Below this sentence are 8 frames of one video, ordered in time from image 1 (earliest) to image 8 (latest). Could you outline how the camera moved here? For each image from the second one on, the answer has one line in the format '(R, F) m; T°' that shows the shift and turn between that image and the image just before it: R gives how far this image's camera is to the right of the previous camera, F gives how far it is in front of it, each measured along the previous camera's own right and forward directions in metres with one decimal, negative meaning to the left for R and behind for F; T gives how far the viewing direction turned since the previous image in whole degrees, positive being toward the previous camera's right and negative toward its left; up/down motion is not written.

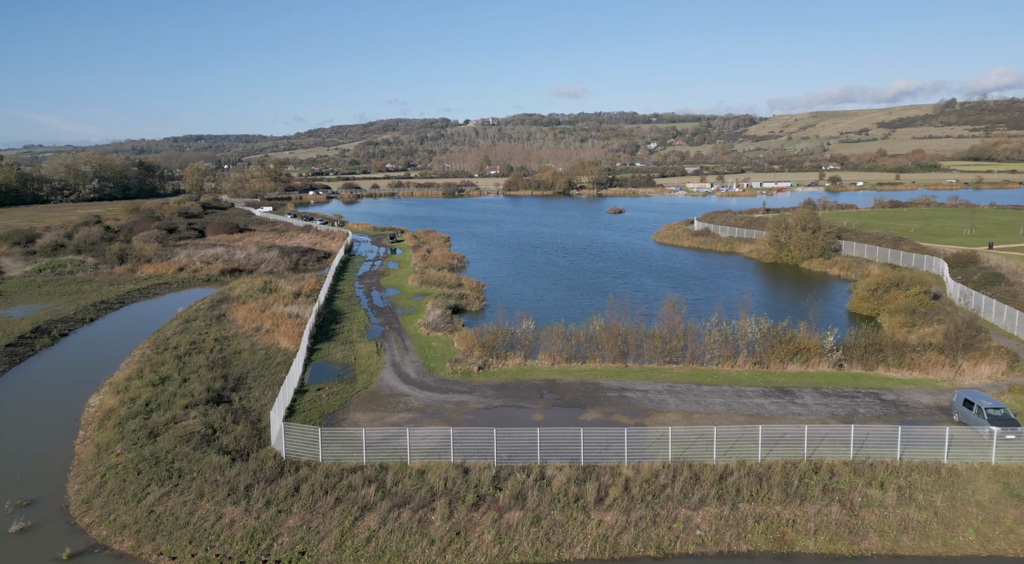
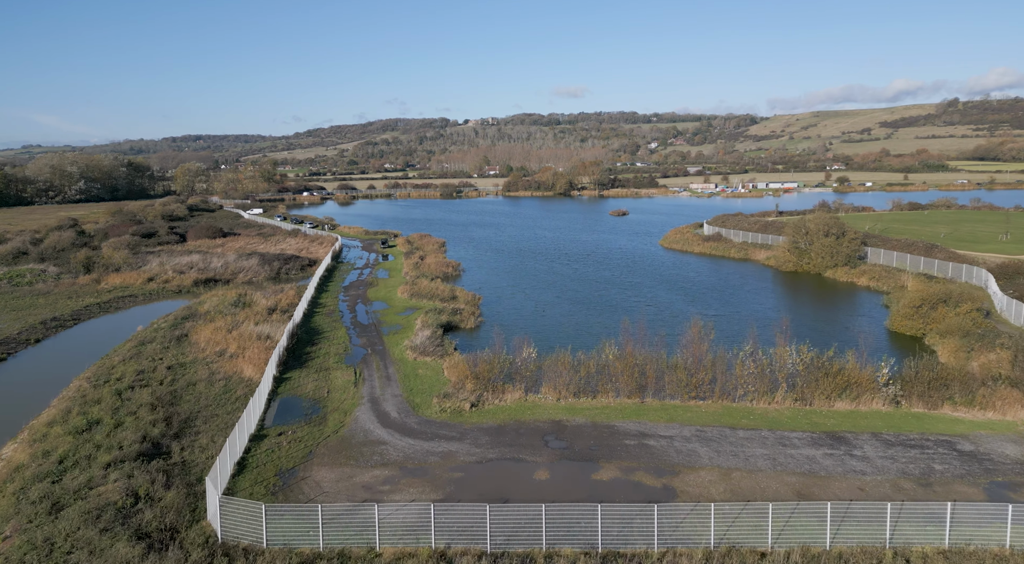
(0.0, +3.6) m; 0°
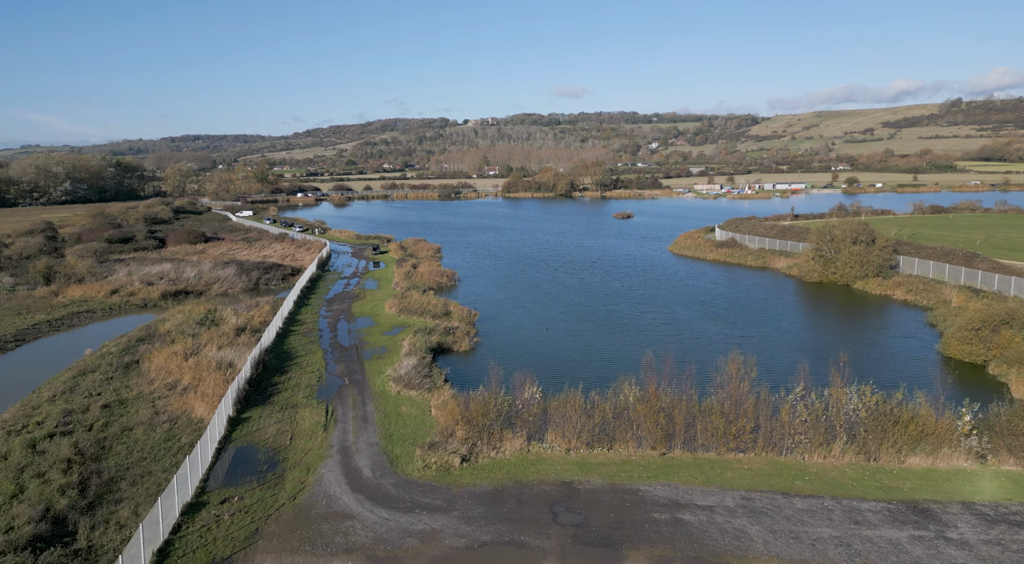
(0.0, +3.7) m; 0°
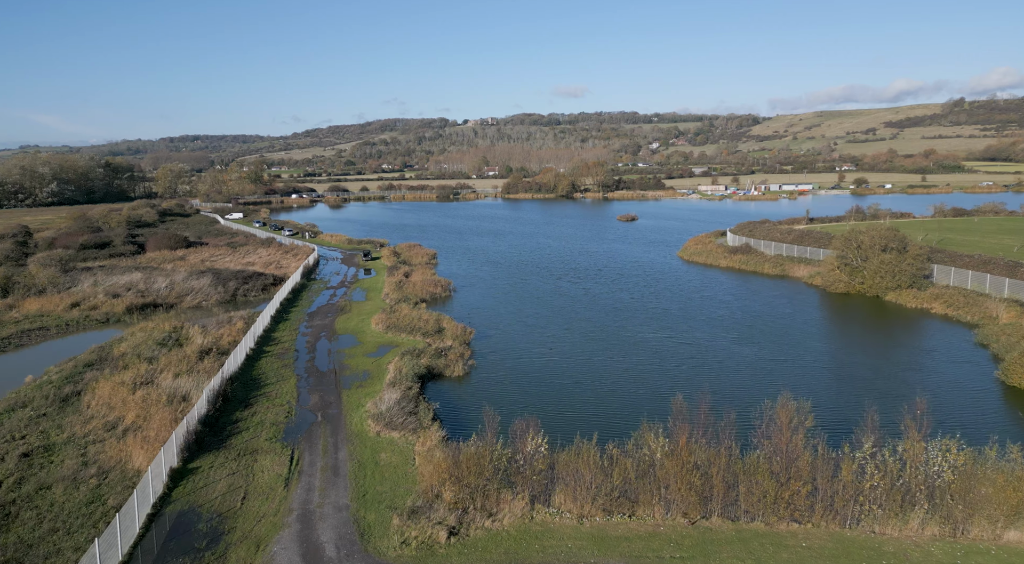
(0.0, +3.3) m; 0°
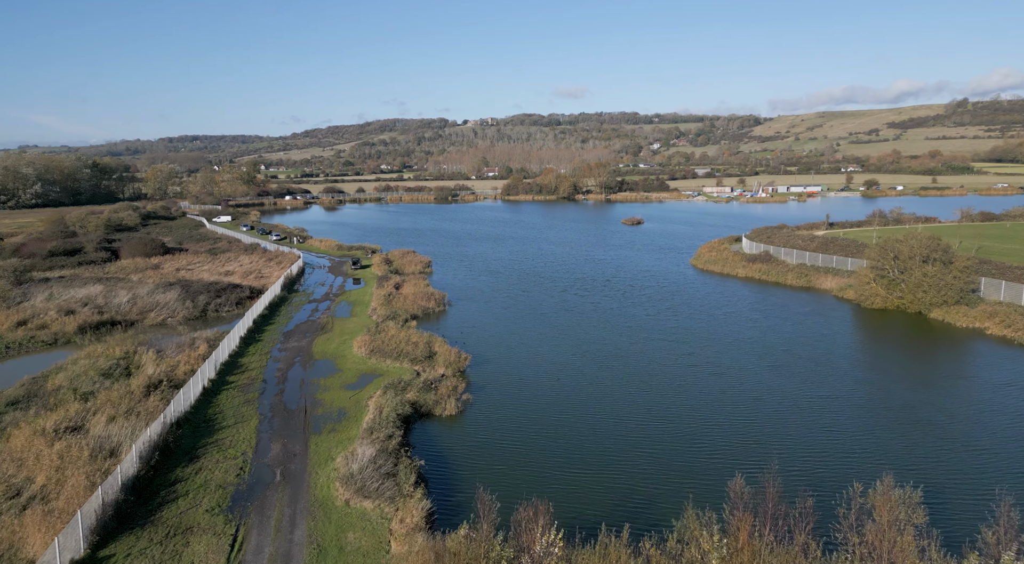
(-0.1, +3.8) m; 0°
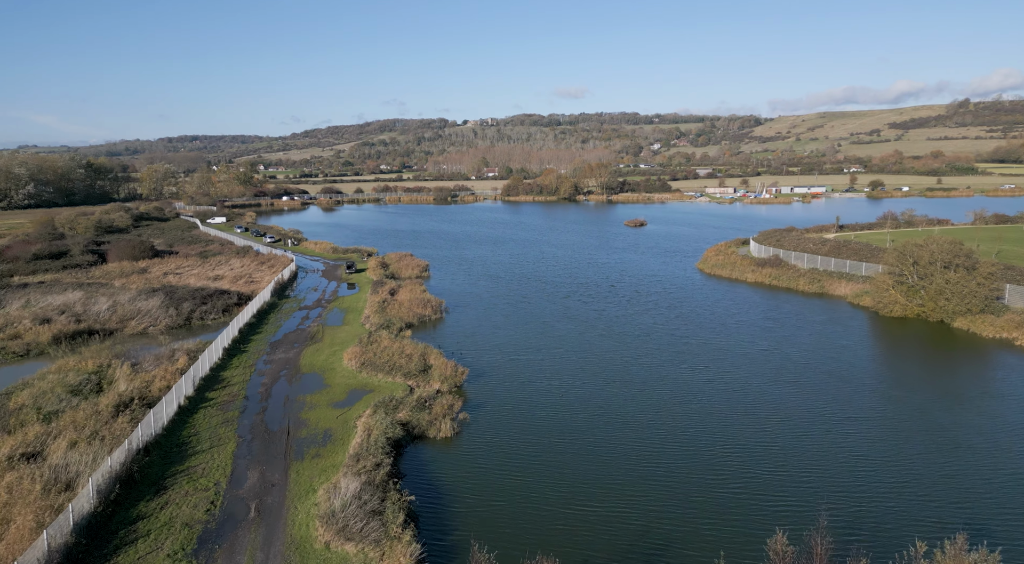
(0.0, +1.7) m; 0°
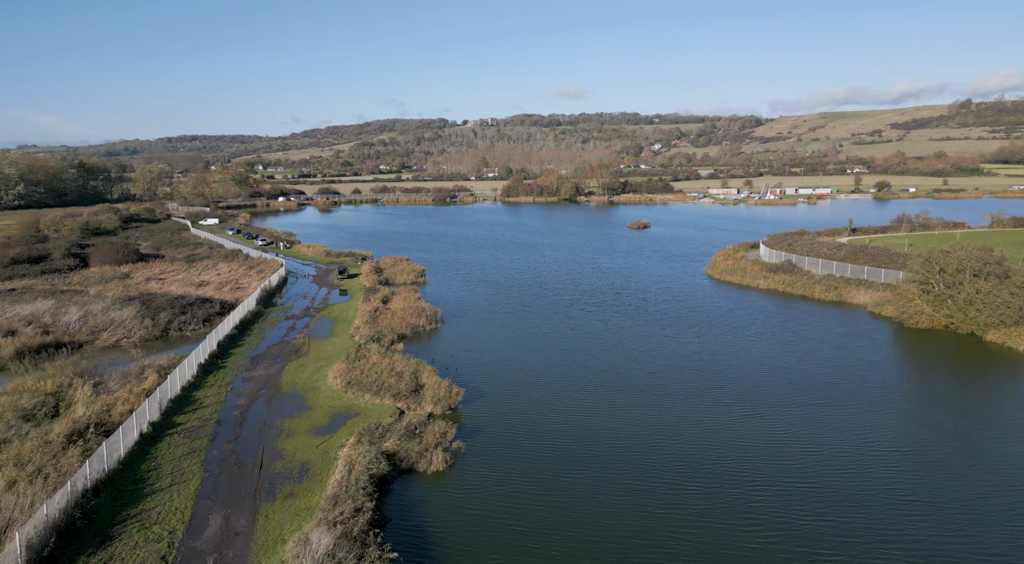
(0.0, +2.1) m; 0°
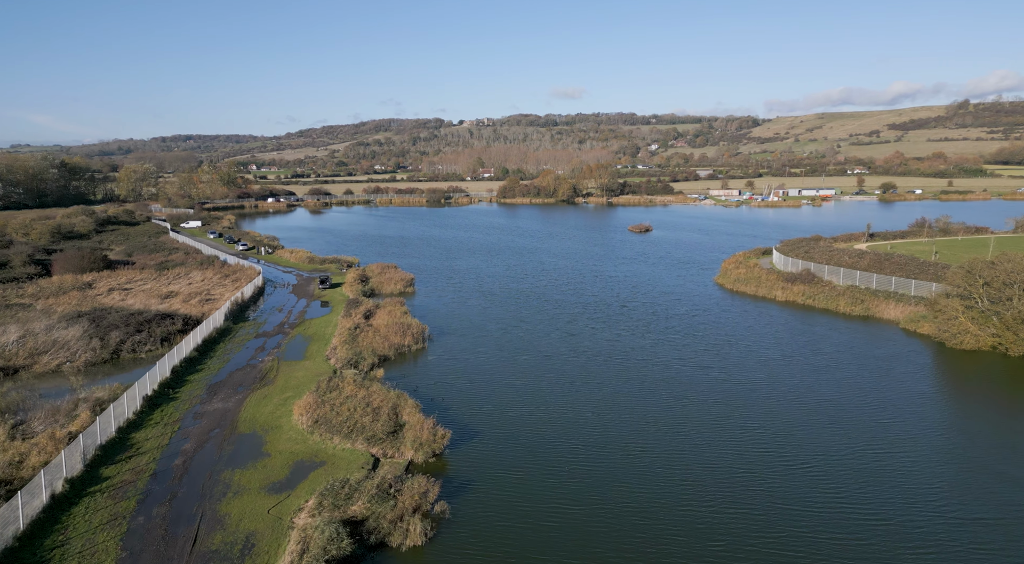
(0.0, +3.4) m; 0°
